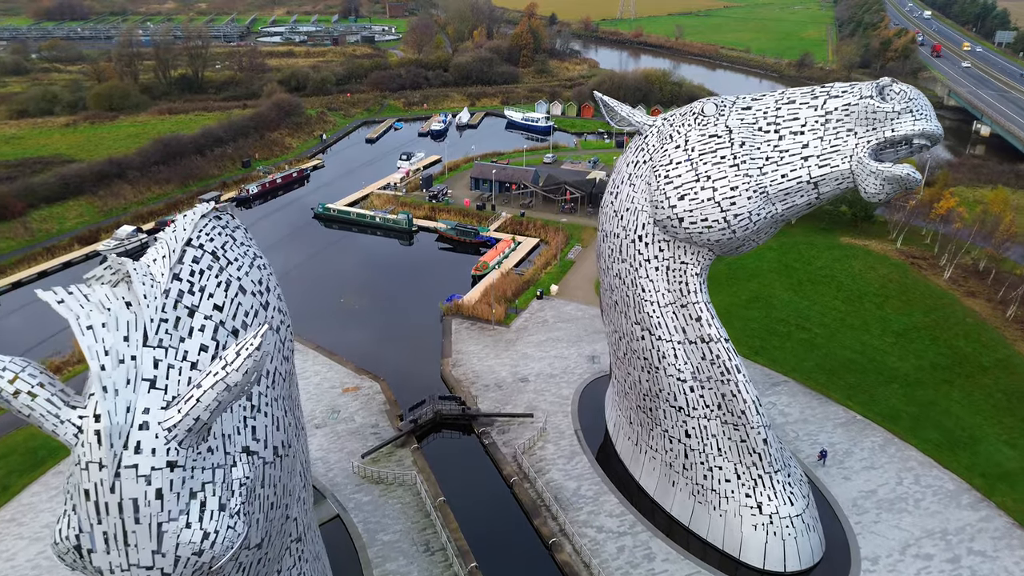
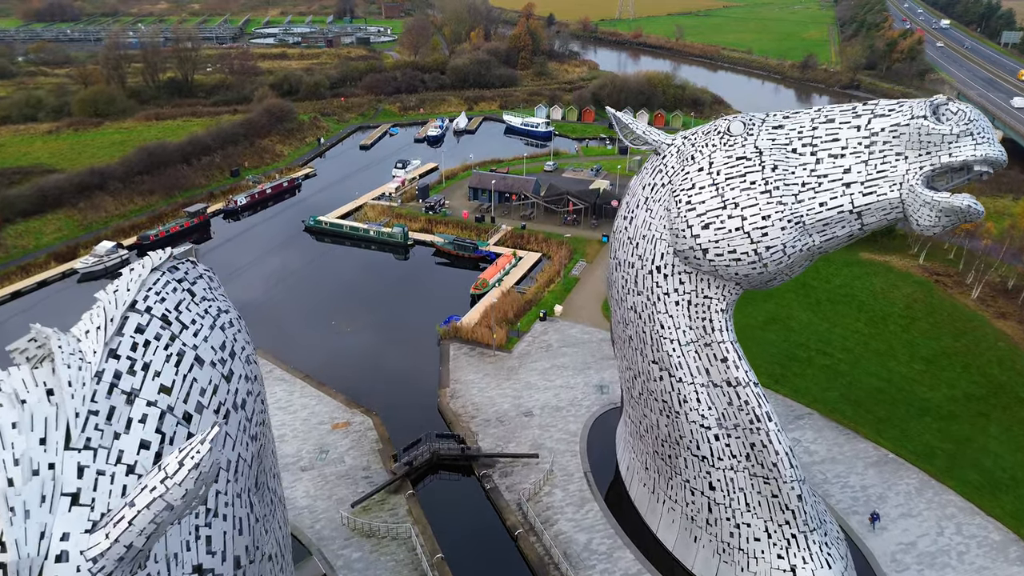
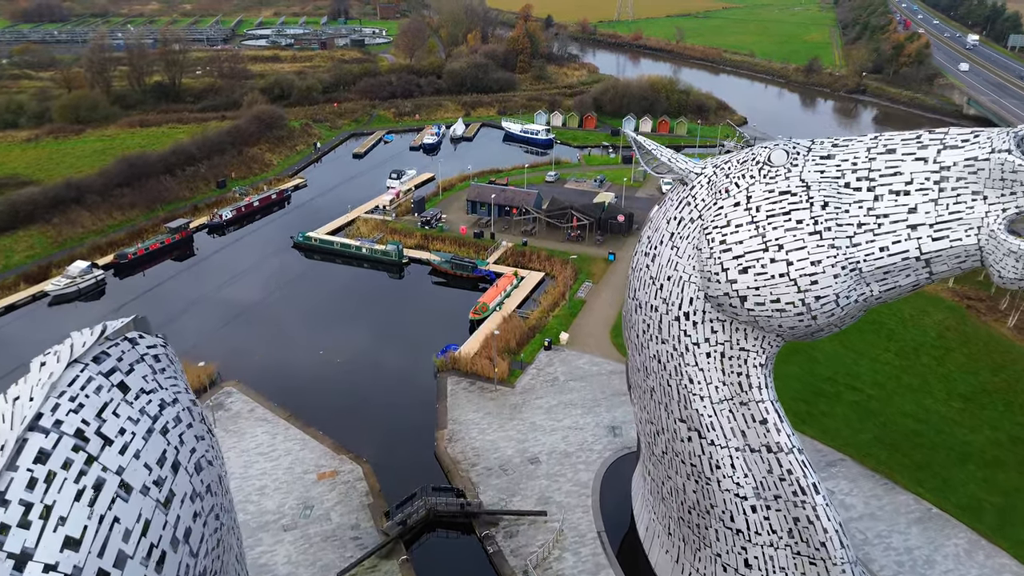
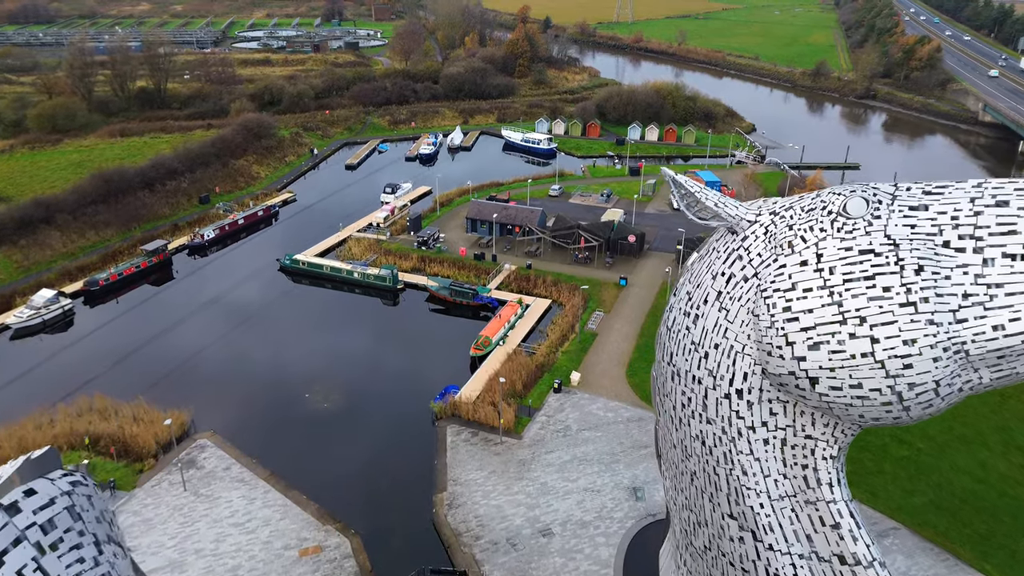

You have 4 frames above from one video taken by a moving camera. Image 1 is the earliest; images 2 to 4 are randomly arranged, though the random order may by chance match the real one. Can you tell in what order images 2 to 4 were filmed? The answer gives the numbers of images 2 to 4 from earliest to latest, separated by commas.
2, 3, 4
